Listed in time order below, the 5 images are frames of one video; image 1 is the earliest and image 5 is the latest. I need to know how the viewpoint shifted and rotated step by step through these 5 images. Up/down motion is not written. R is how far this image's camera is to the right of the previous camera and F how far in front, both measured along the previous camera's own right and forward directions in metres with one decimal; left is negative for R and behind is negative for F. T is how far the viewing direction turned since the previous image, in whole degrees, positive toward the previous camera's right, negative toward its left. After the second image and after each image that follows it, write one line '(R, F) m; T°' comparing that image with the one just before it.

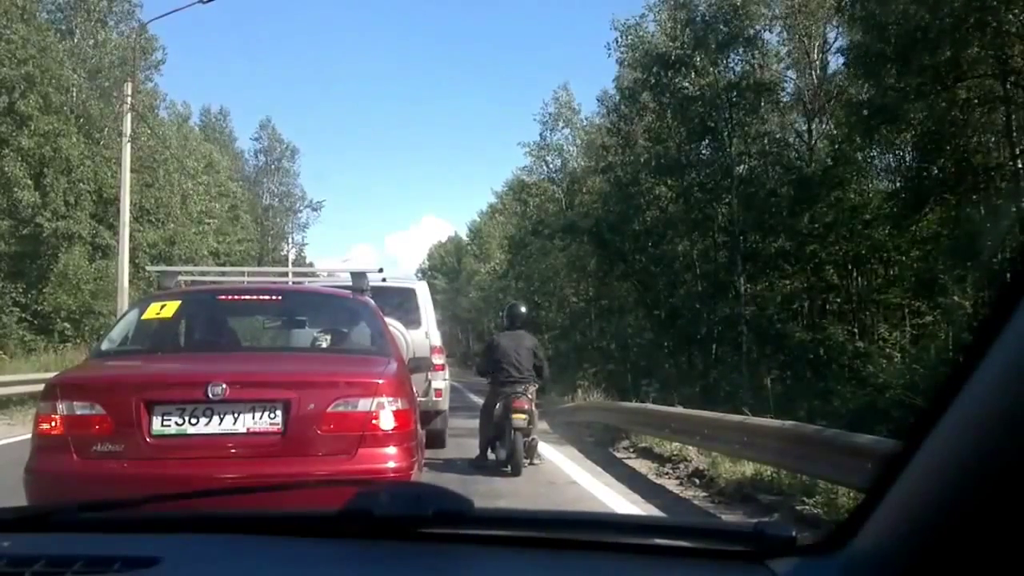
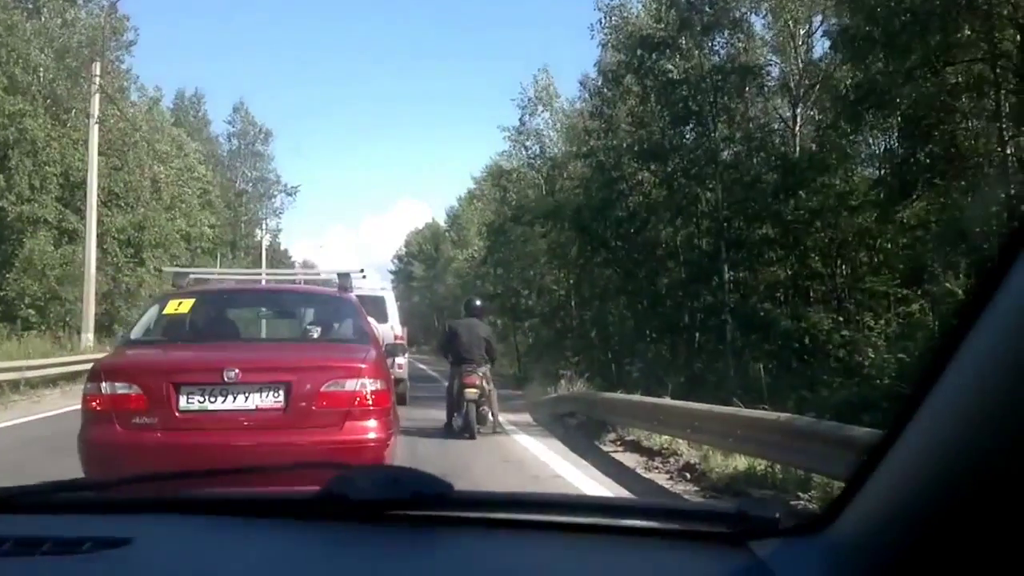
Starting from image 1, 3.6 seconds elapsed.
(0.0, +0.4) m; +1°
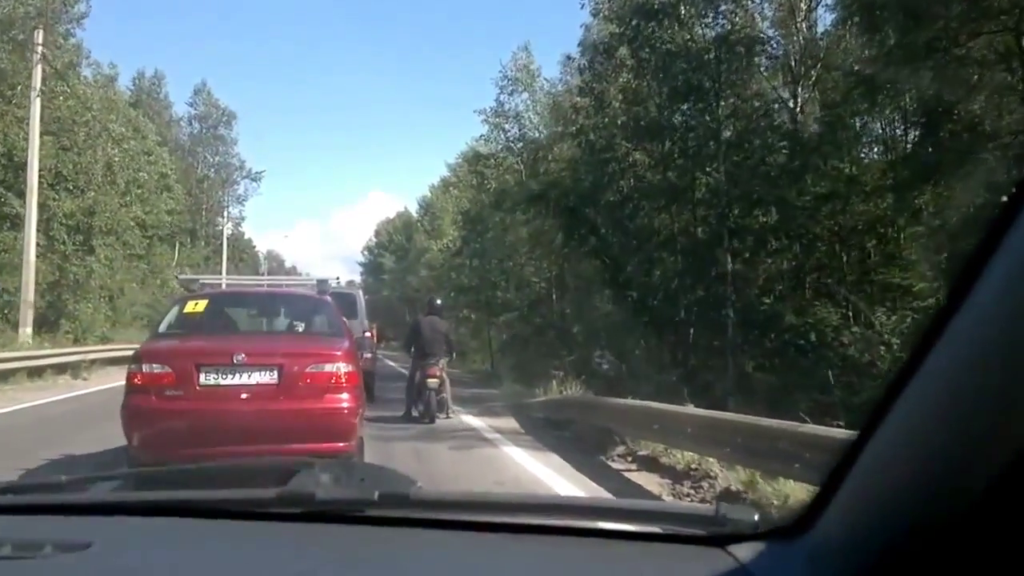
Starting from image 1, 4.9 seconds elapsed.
(-0.2, +1.4) m; +2°
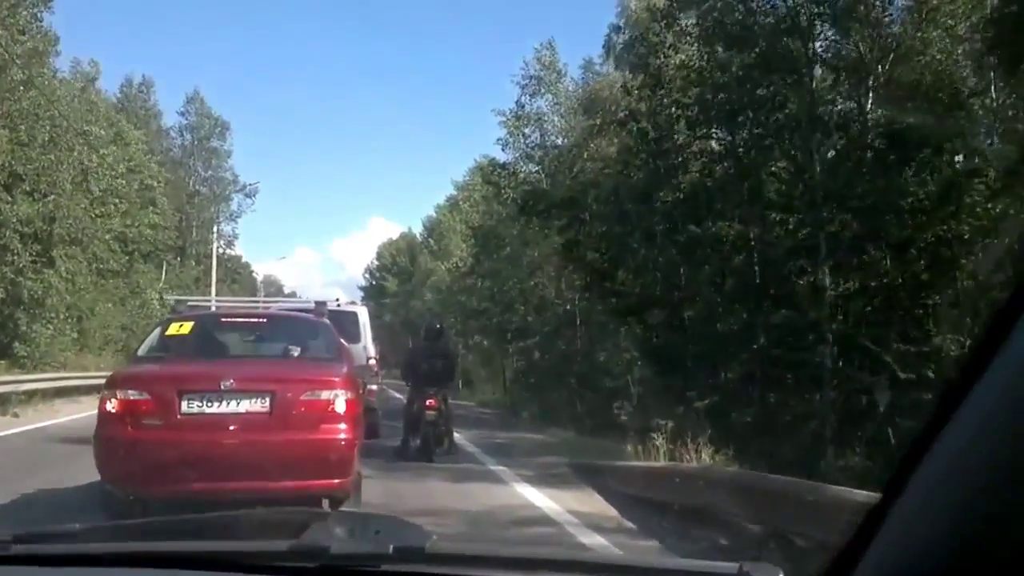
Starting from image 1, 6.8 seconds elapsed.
(-0.4, +2.8) m; 0°
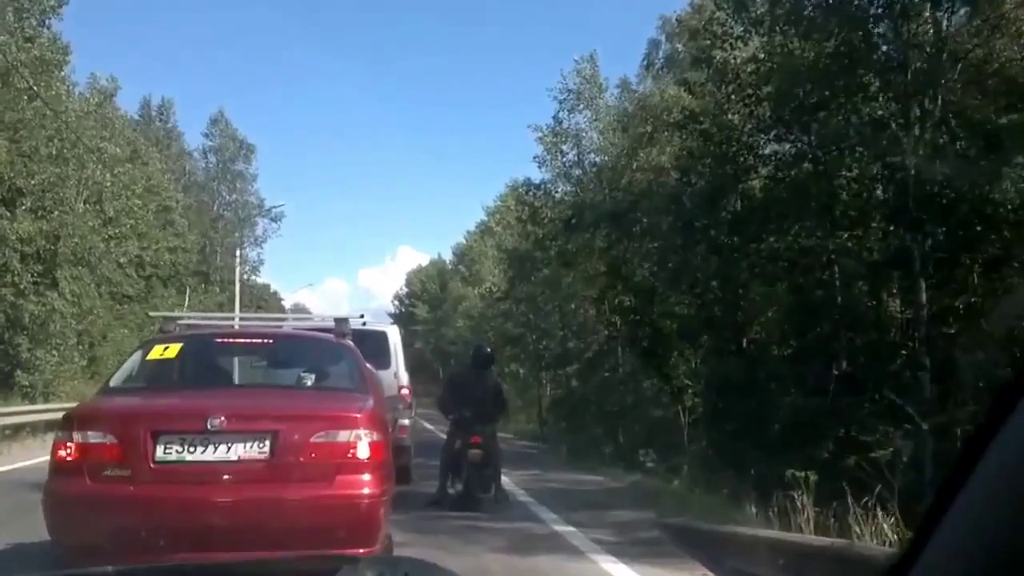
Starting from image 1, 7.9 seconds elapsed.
(-0.2, +1.4) m; -1°
